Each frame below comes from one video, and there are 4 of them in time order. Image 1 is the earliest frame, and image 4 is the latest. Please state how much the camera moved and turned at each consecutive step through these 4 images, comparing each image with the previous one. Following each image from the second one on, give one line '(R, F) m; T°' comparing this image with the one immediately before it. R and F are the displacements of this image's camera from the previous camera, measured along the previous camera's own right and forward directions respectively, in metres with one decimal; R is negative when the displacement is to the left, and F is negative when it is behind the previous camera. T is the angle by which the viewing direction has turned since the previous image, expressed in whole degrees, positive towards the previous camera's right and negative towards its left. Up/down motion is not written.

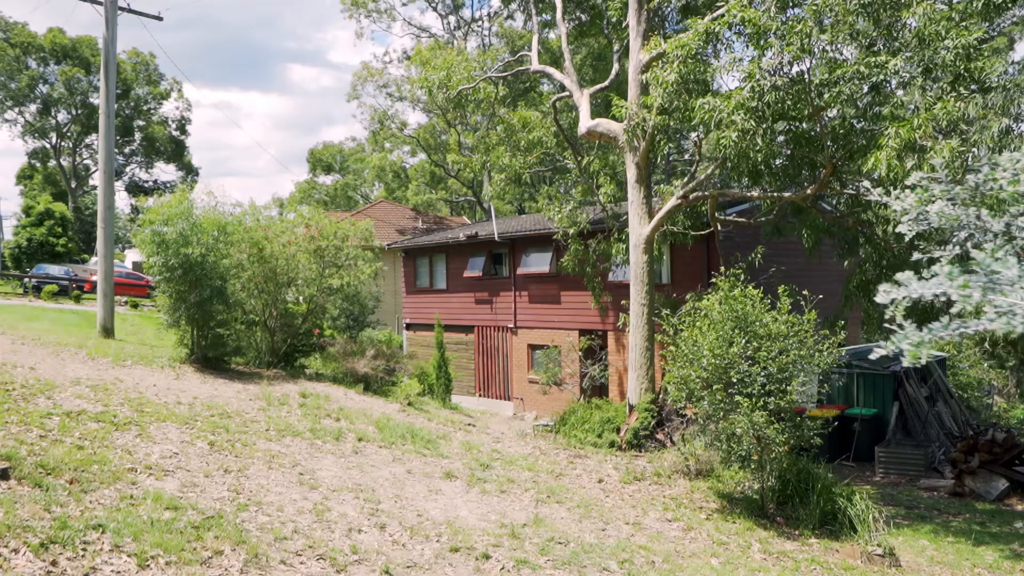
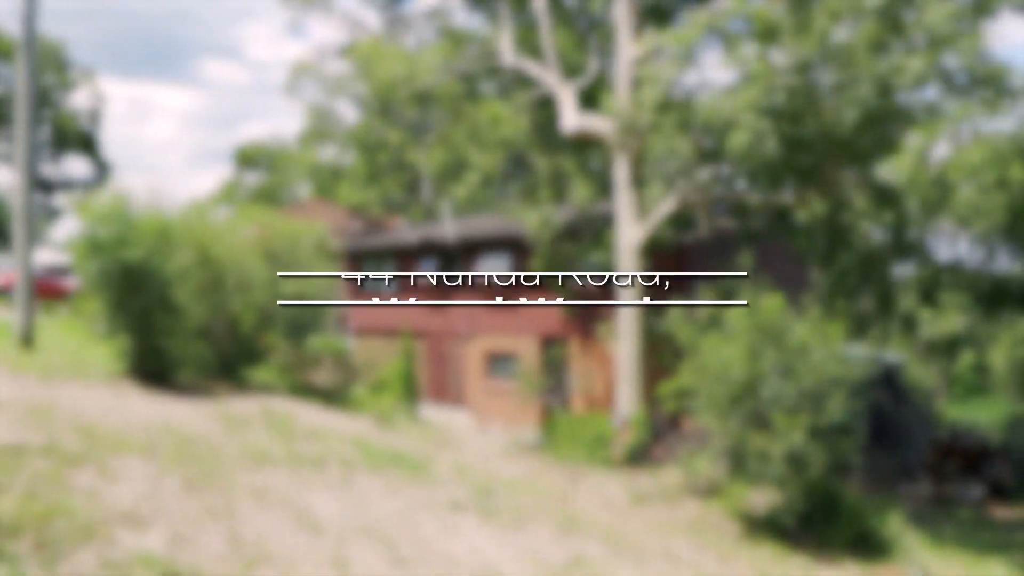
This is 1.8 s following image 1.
(-0.7, +0.9) m; +5°
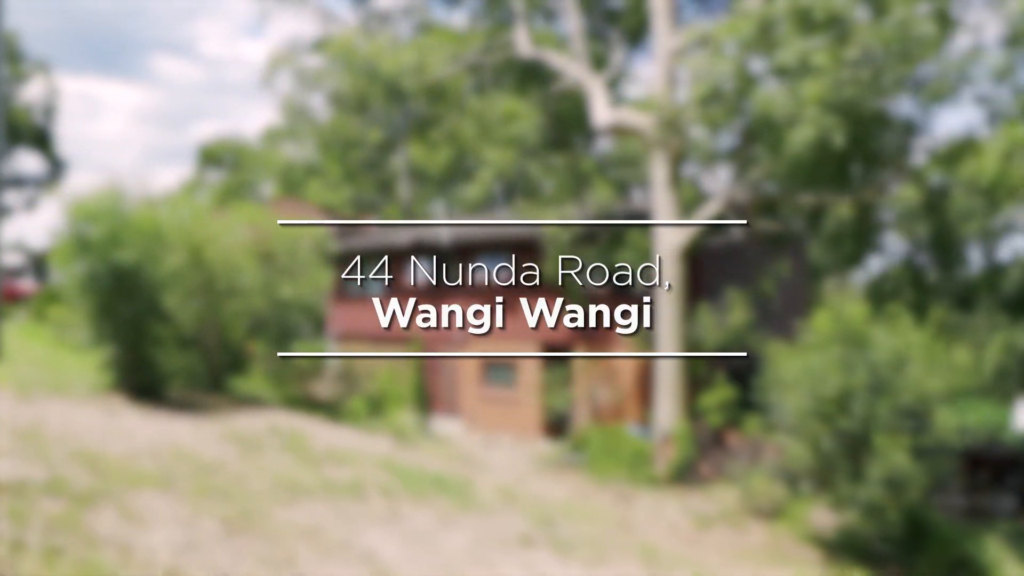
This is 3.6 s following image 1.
(-0.8, +0.9) m; +3°
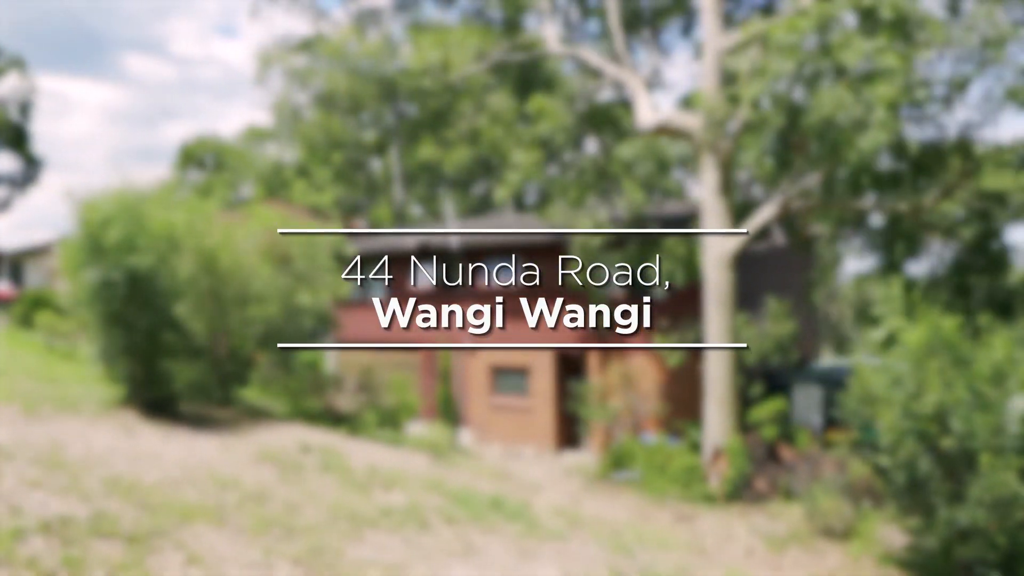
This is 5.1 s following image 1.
(-0.7, +0.6) m; +2°
